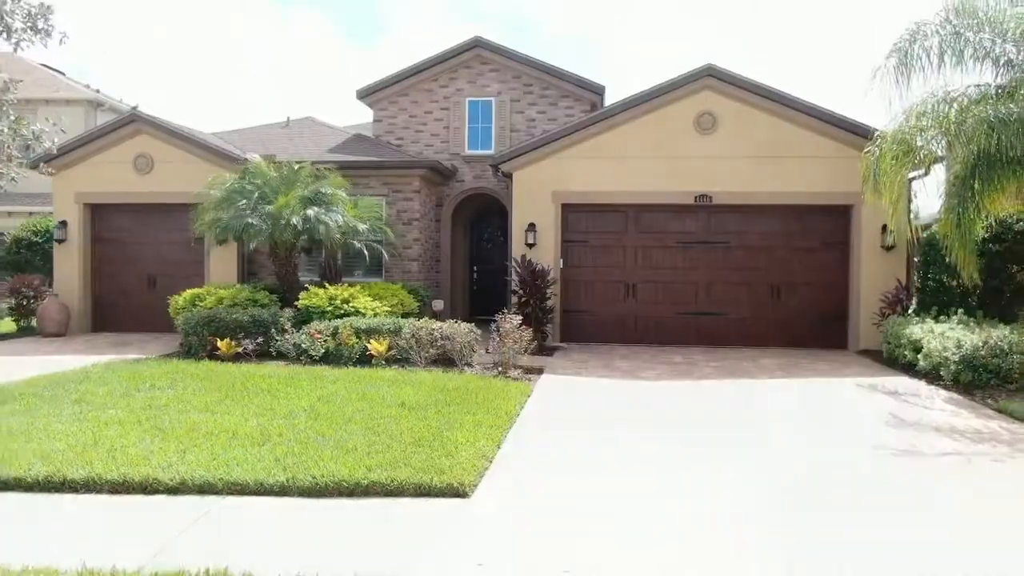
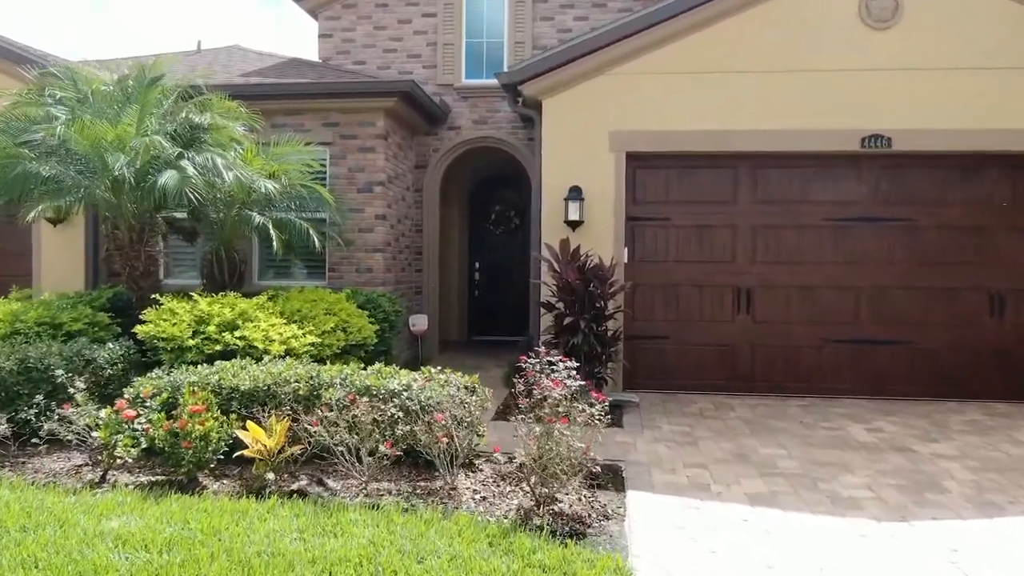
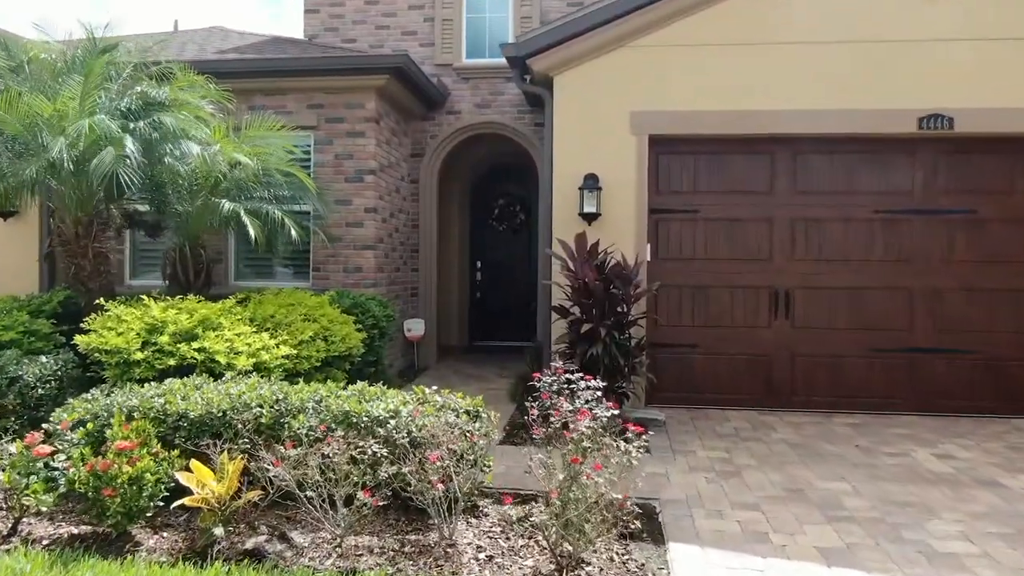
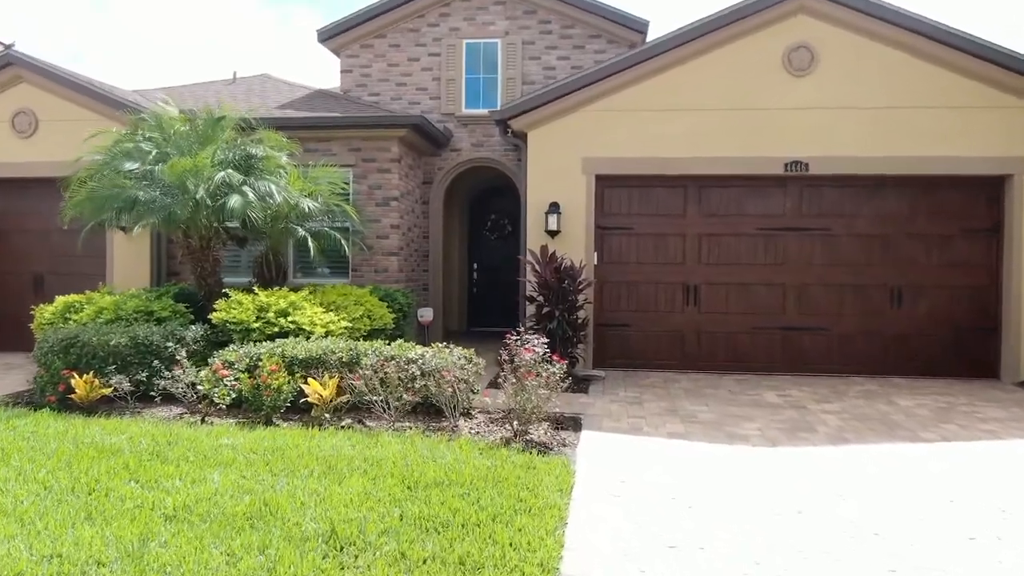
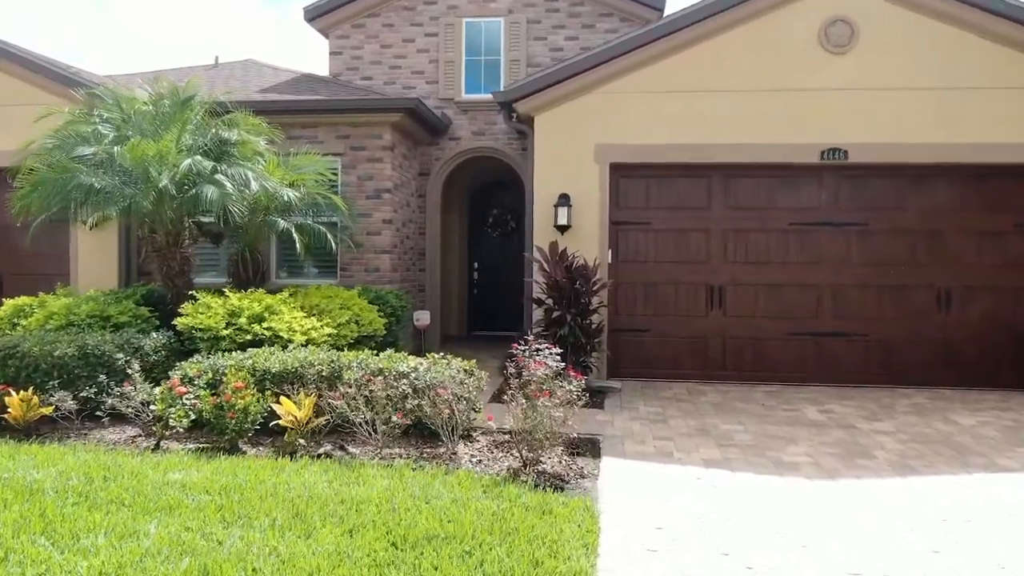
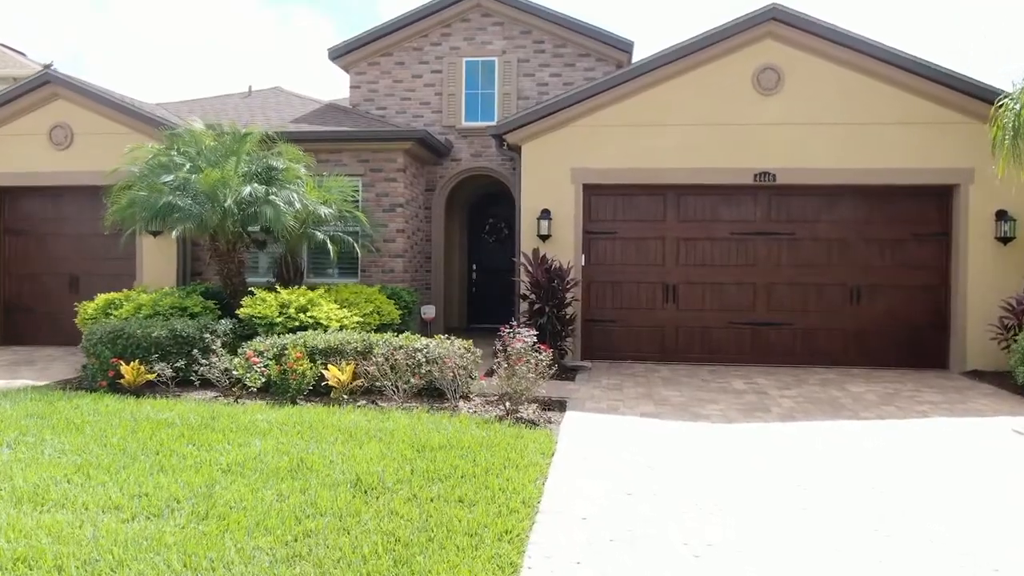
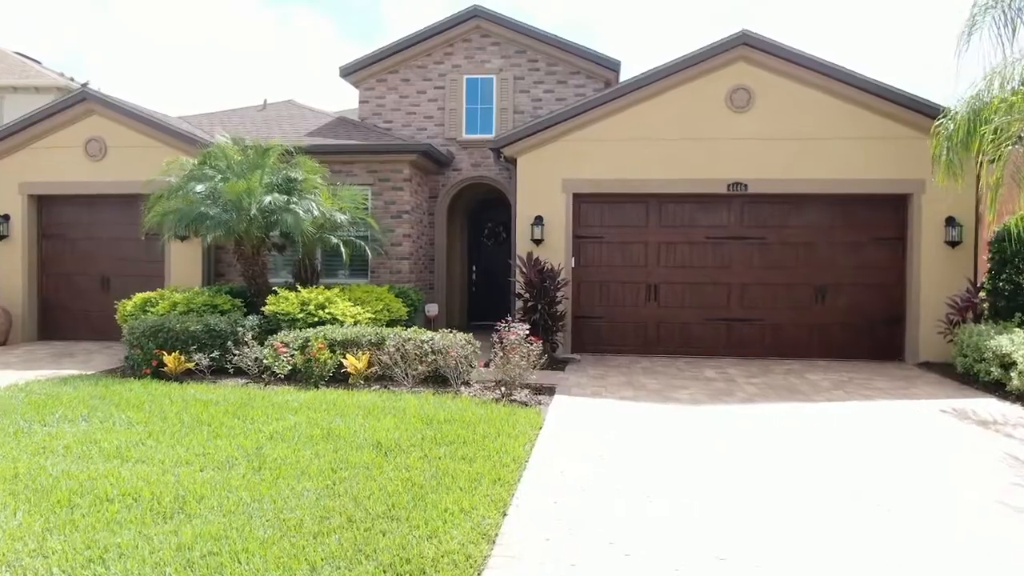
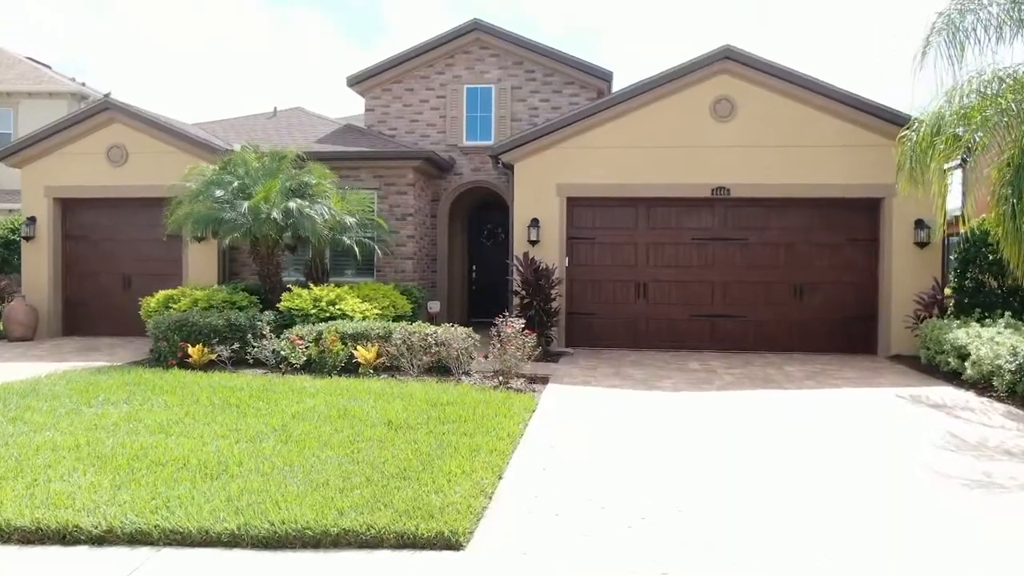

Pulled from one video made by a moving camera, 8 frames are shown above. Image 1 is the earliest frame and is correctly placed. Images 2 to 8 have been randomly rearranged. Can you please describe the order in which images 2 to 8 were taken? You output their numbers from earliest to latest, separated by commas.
8, 7, 6, 4, 5, 2, 3
